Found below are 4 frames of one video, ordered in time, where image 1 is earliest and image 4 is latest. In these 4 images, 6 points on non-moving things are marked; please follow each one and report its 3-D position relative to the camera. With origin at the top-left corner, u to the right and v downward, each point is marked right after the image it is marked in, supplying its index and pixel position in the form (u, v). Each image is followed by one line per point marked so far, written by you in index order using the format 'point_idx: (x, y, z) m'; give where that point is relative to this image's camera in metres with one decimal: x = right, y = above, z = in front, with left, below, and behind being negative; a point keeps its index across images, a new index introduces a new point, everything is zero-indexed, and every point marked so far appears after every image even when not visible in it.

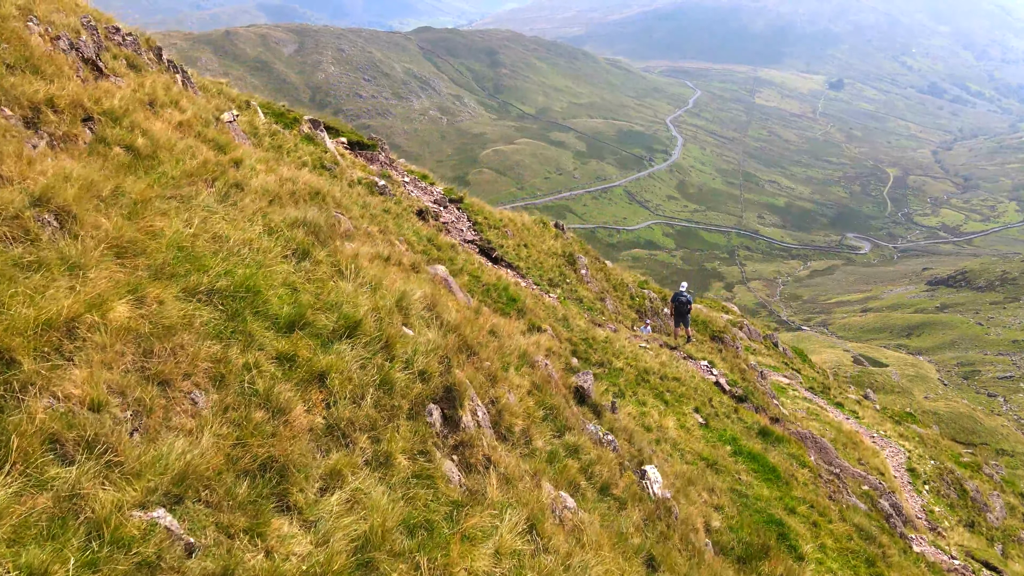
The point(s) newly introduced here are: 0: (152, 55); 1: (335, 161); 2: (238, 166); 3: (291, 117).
0: (-8.8, +5.7, +11.7) m
1: (-5.4, +3.8, +14.4) m
2: (-5.4, +2.3, +9.2) m
3: (-7.0, +5.4, +15.0) m
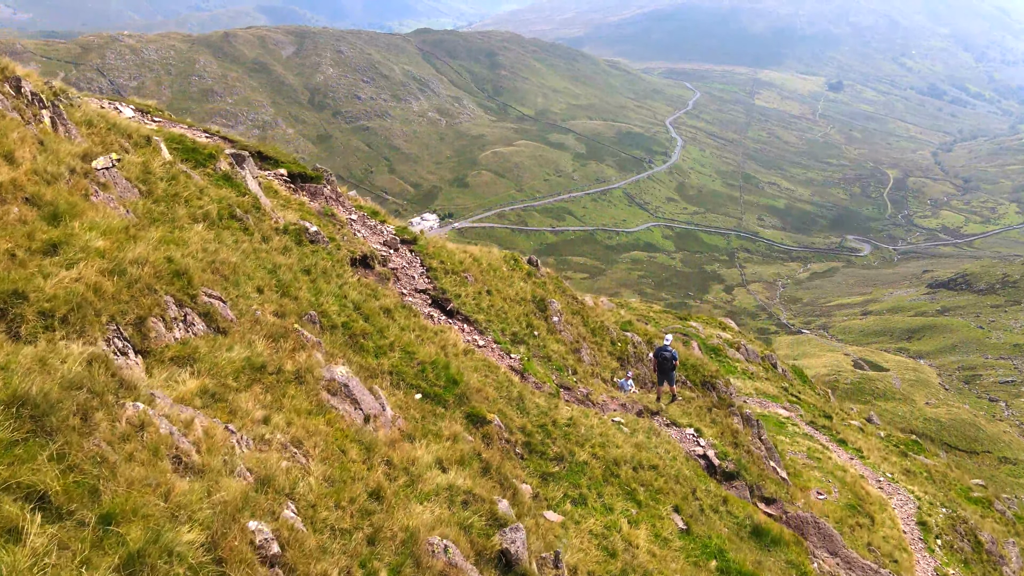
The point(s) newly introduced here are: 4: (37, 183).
0: (-10.1, +4.0, +9.6) m
1: (-6.6, +2.1, +12.4) m
2: (-6.6, +0.6, +7.1) m
3: (-8.2, +3.7, +13.0) m
4: (-7.8, +1.8, +7.9) m
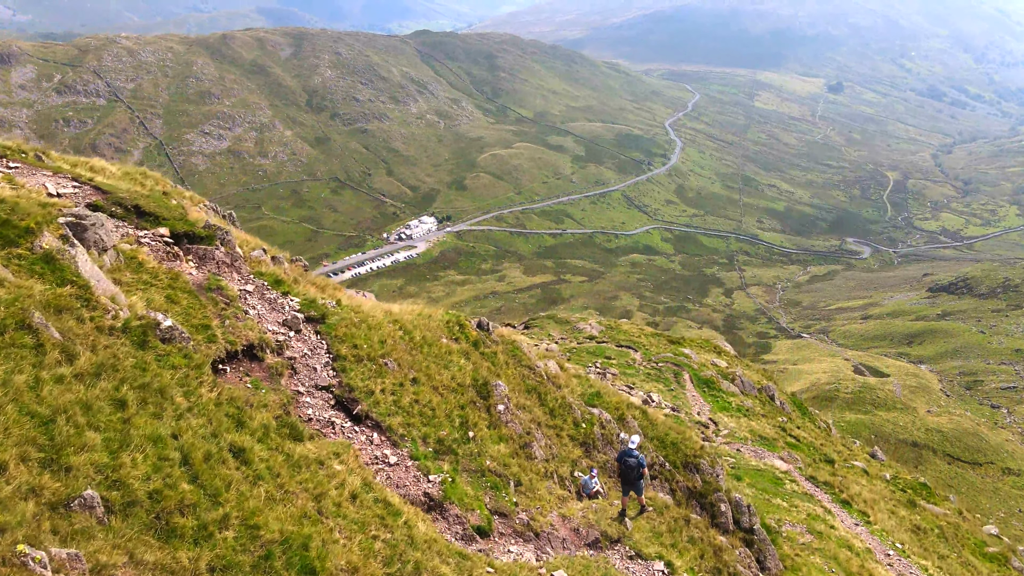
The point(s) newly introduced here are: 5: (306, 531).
0: (-11.9, +1.8, +6.7) m
1: (-8.4, -0.1, +9.5) m
2: (-8.4, -1.6, +4.2) m
3: (-10.0, +1.4, +10.1) m
4: (-9.6, -0.5, +5.0) m
5: (-3.4, -3.9, +8.0) m
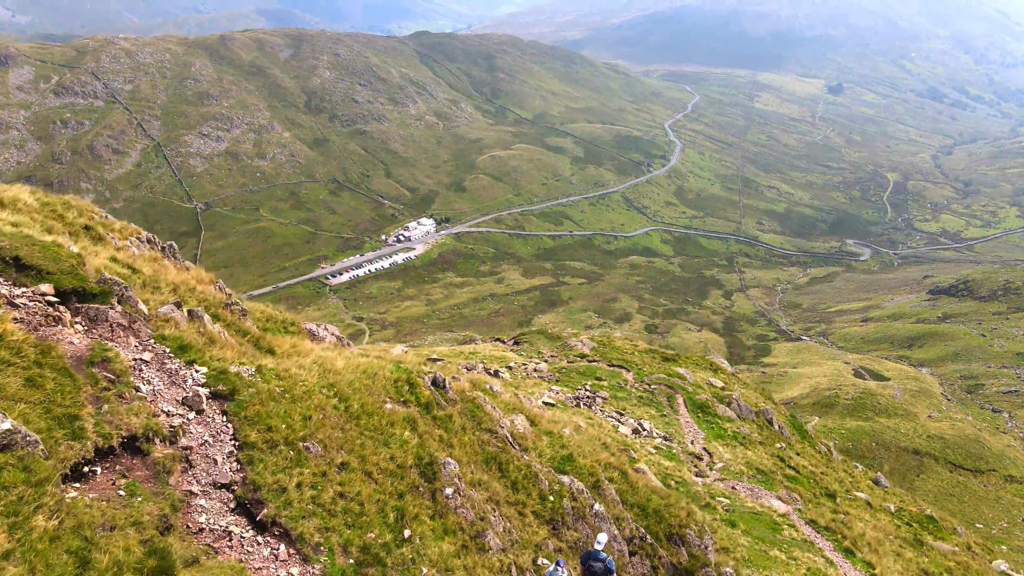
0: (-13.1, +0.2, +4.8) m
1: (-9.6, -1.7, +7.5) m
2: (-9.6, -3.1, +2.2) m
3: (-11.2, -0.1, +8.1) m
4: (-10.8, -2.0, +3.1) m
5: (-4.6, -5.4, +6.0) m
